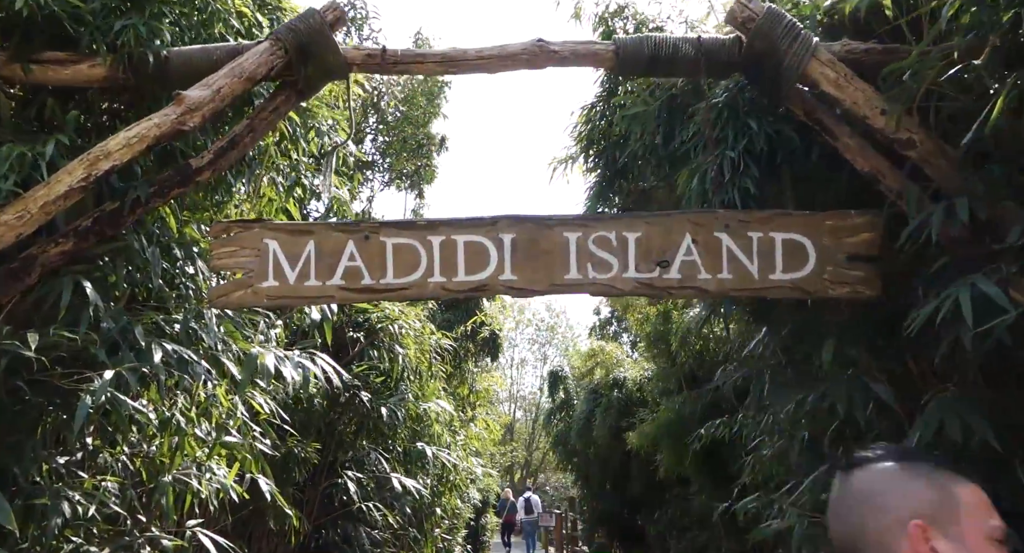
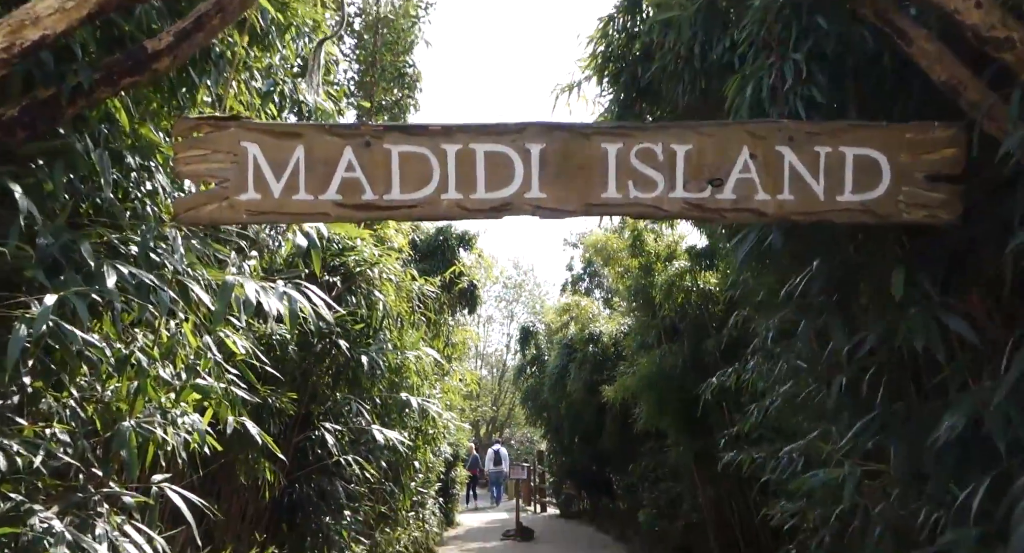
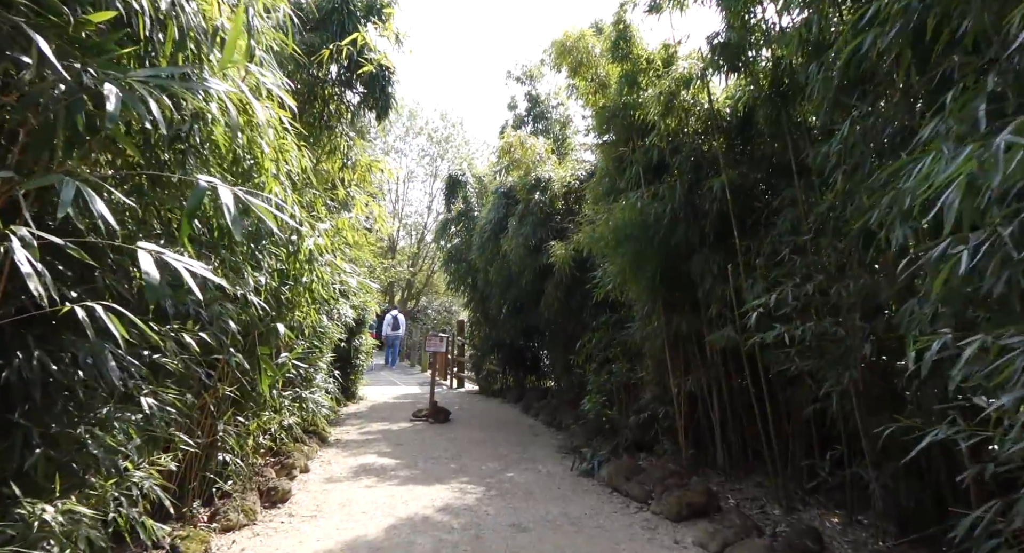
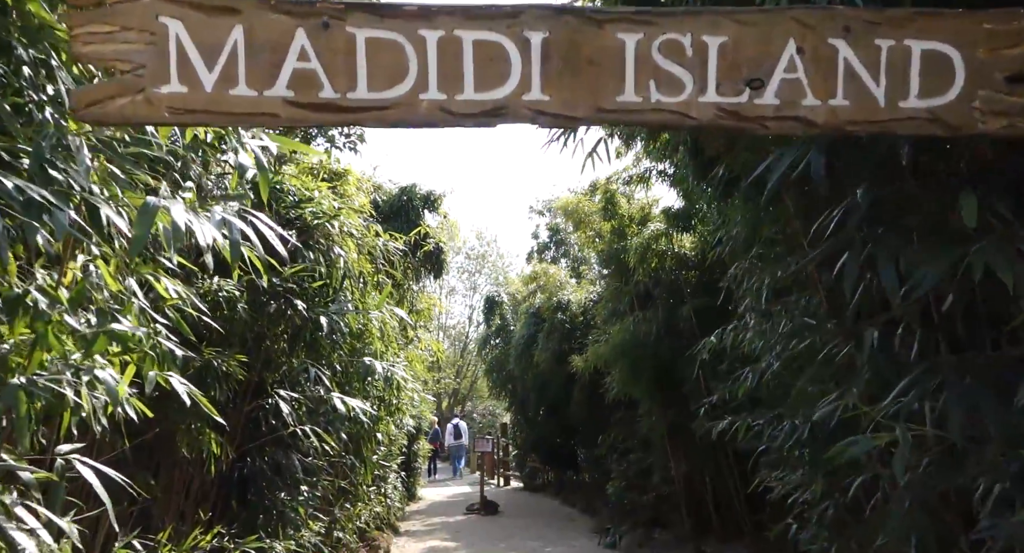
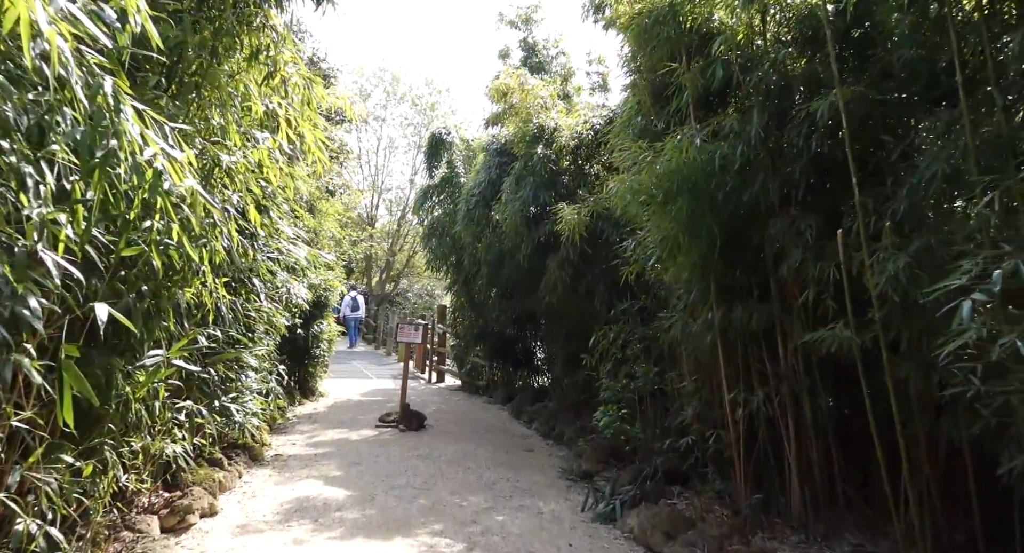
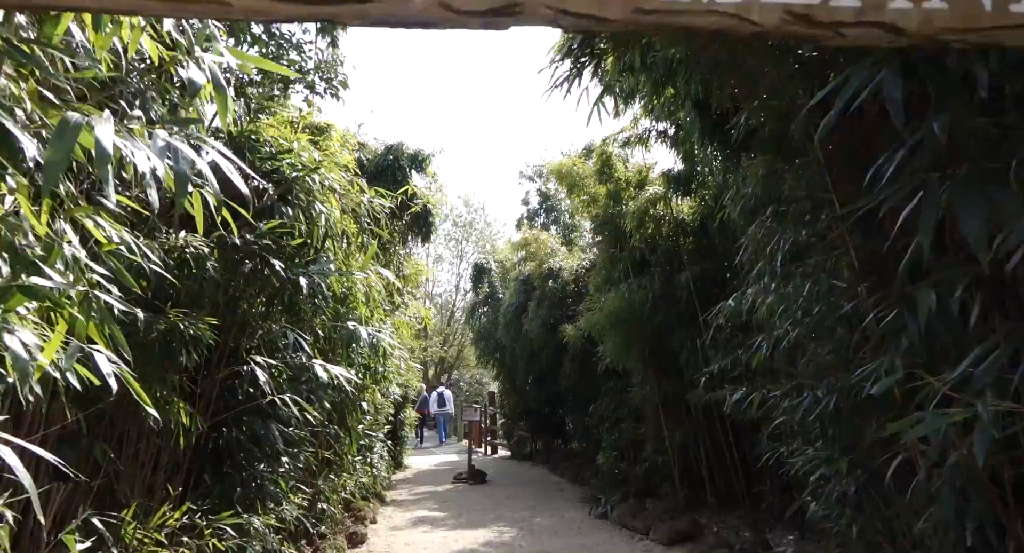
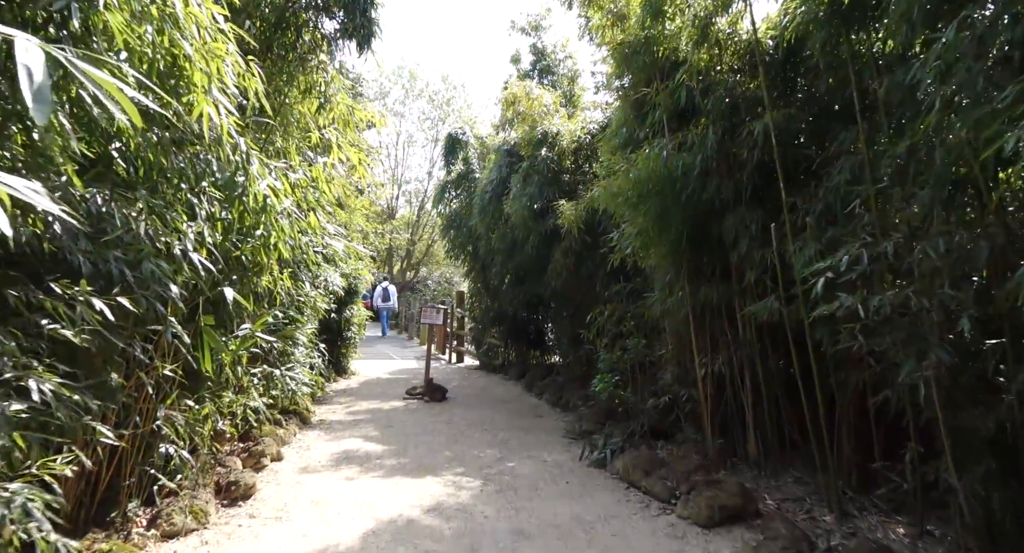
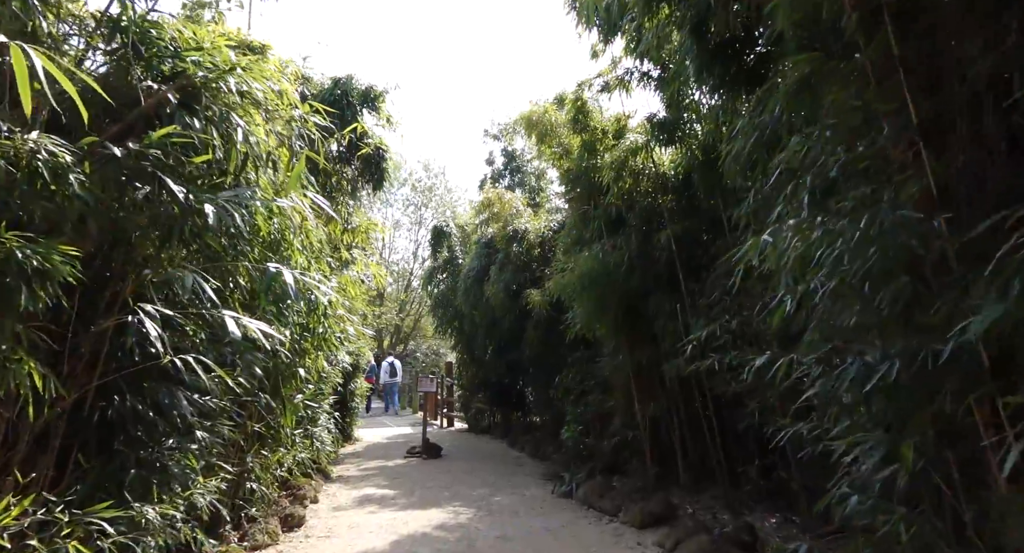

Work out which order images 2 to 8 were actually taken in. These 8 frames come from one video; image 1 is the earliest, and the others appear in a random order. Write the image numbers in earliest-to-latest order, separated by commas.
2, 4, 6, 8, 3, 7, 5
